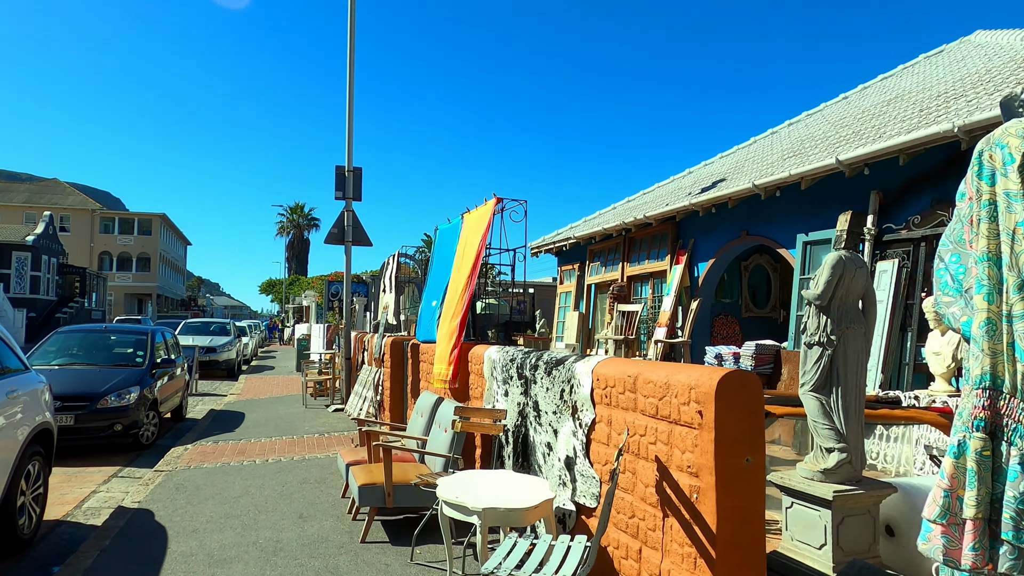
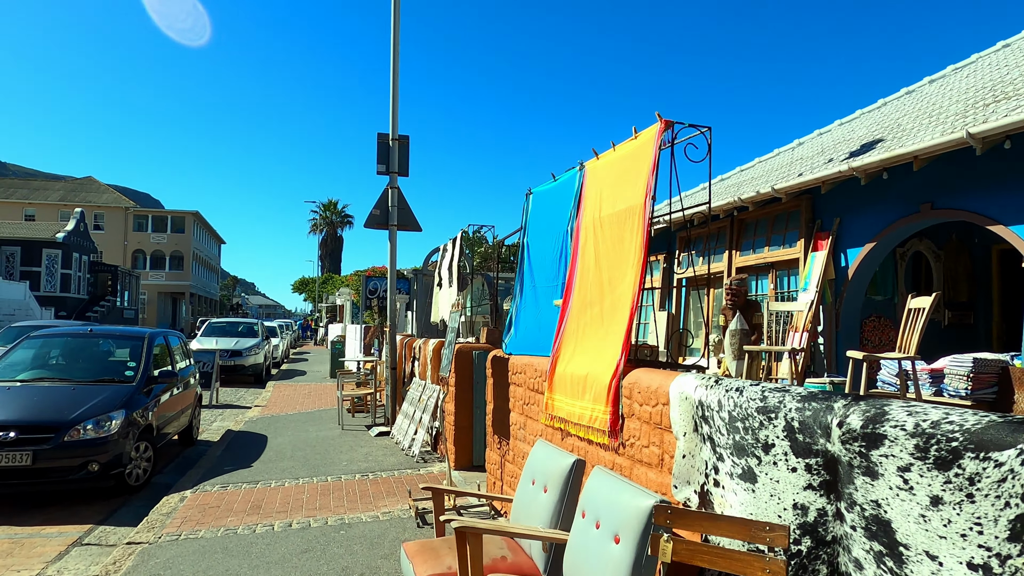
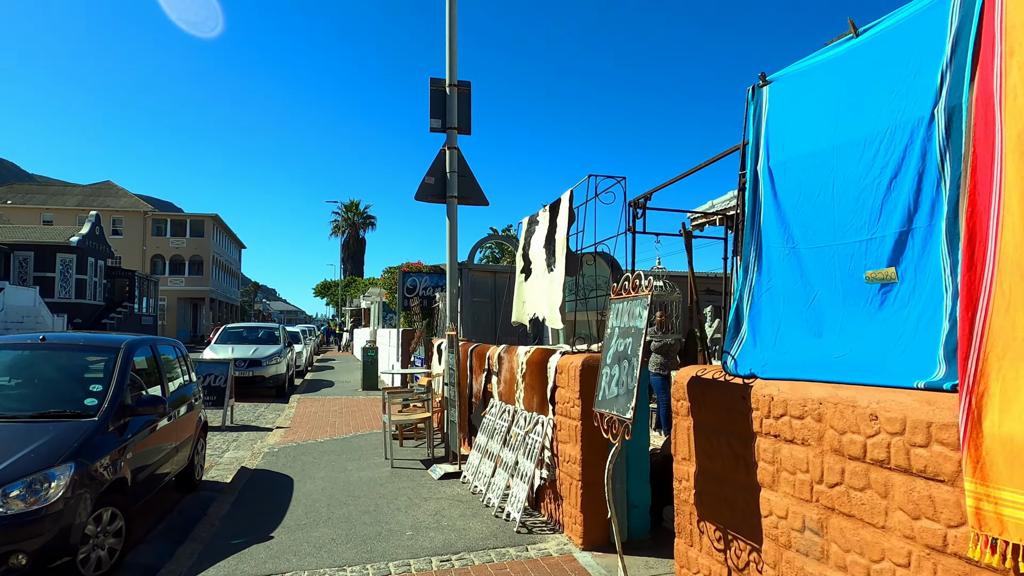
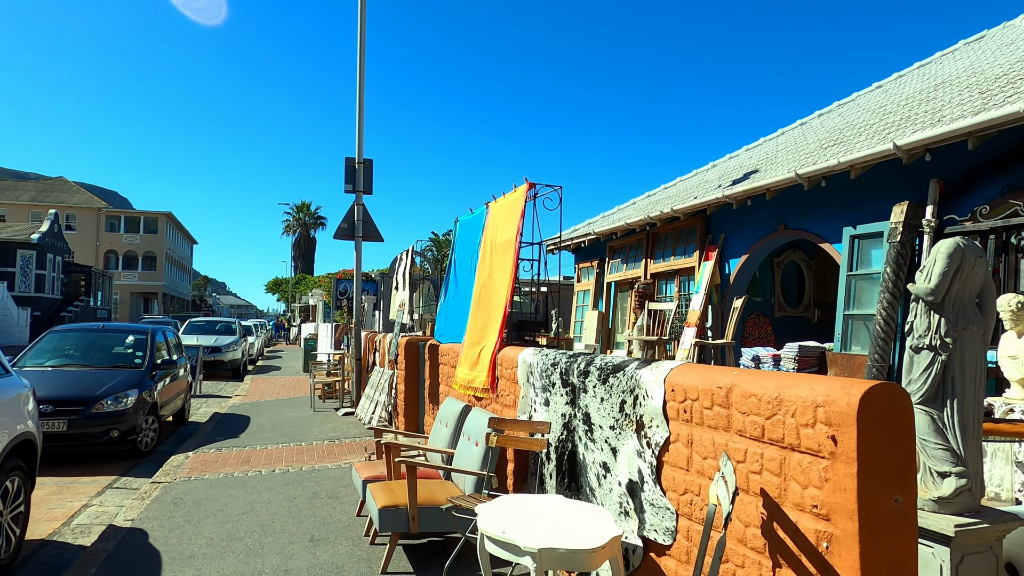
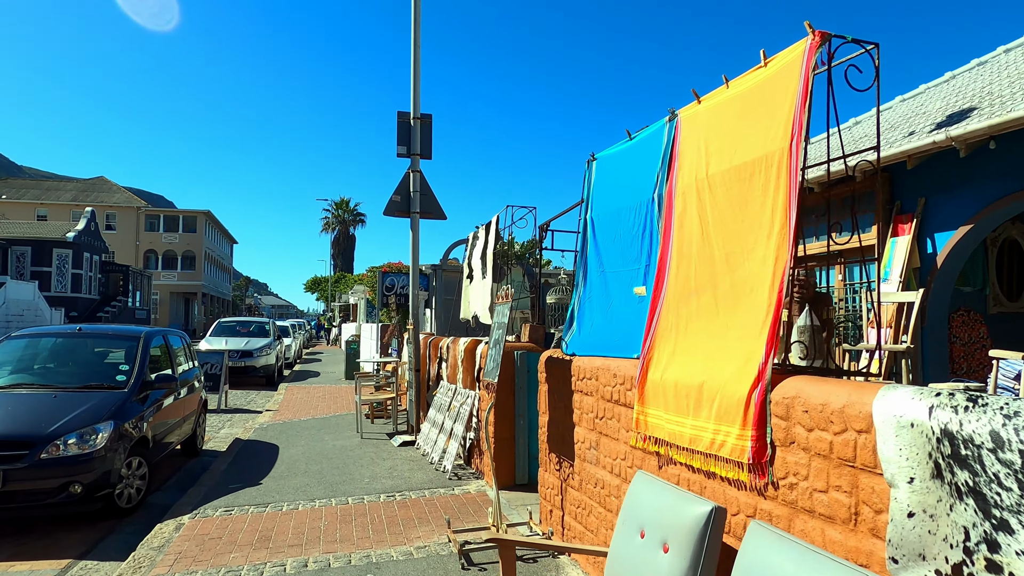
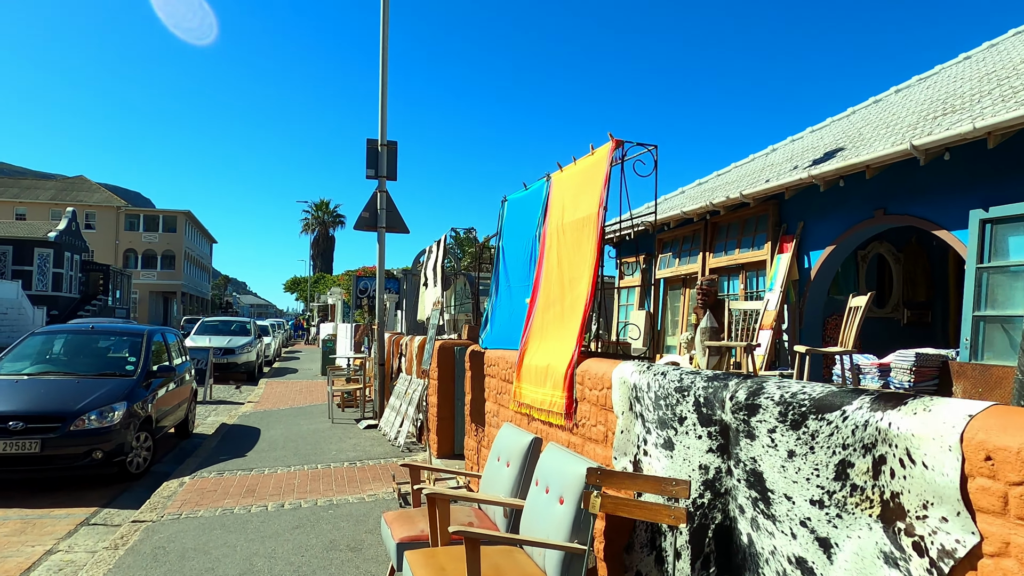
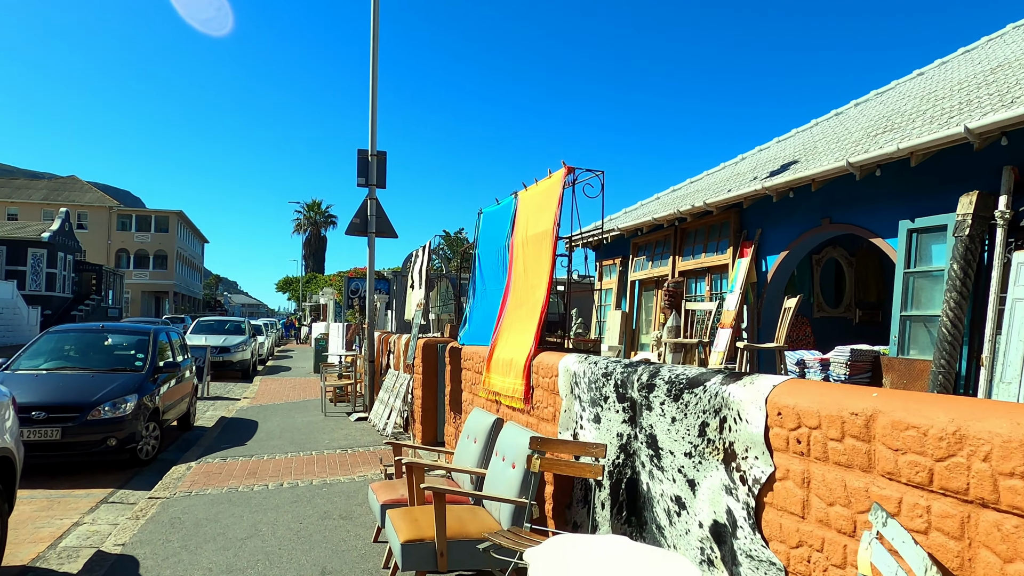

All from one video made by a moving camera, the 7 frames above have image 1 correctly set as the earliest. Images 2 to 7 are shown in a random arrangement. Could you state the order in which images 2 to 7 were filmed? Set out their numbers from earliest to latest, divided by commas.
4, 7, 6, 2, 5, 3
